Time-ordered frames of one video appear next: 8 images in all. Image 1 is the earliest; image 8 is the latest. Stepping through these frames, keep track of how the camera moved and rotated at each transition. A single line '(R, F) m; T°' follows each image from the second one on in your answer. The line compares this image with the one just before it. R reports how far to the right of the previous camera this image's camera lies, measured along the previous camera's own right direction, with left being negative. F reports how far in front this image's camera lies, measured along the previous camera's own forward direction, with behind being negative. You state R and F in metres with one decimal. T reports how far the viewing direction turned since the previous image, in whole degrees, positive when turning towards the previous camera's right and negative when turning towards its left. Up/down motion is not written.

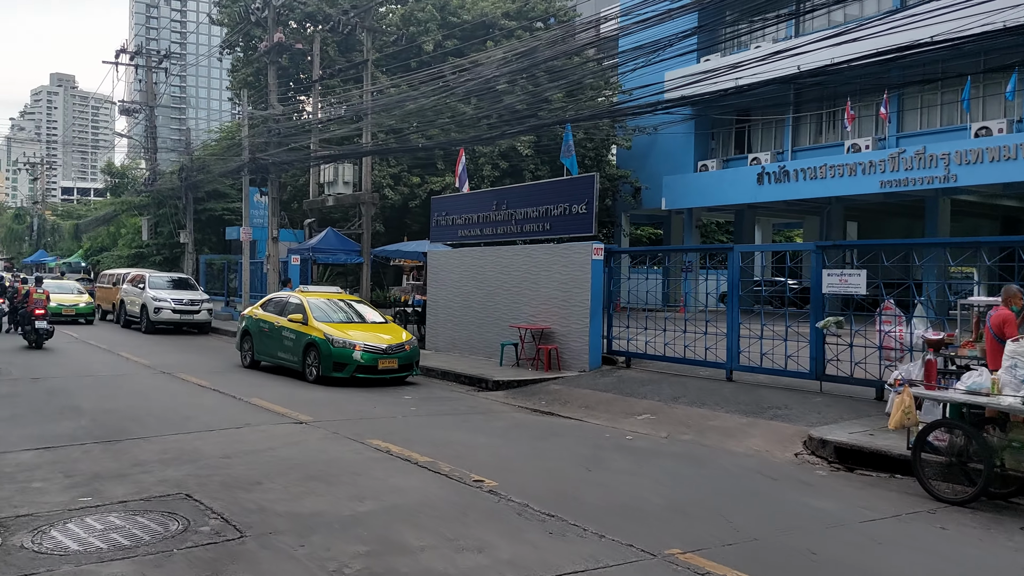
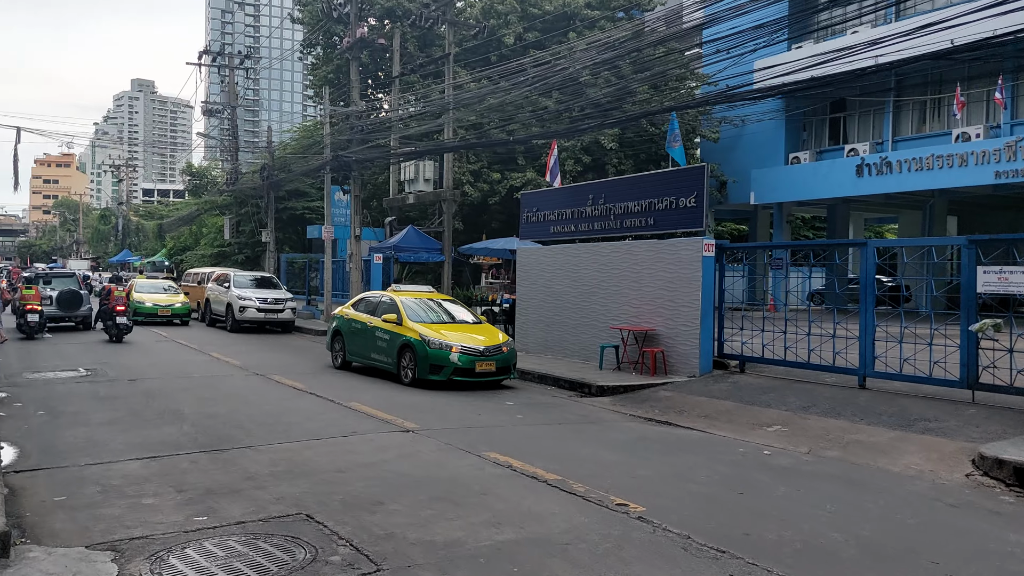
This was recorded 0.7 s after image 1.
(-0.6, +0.7) m; -4°
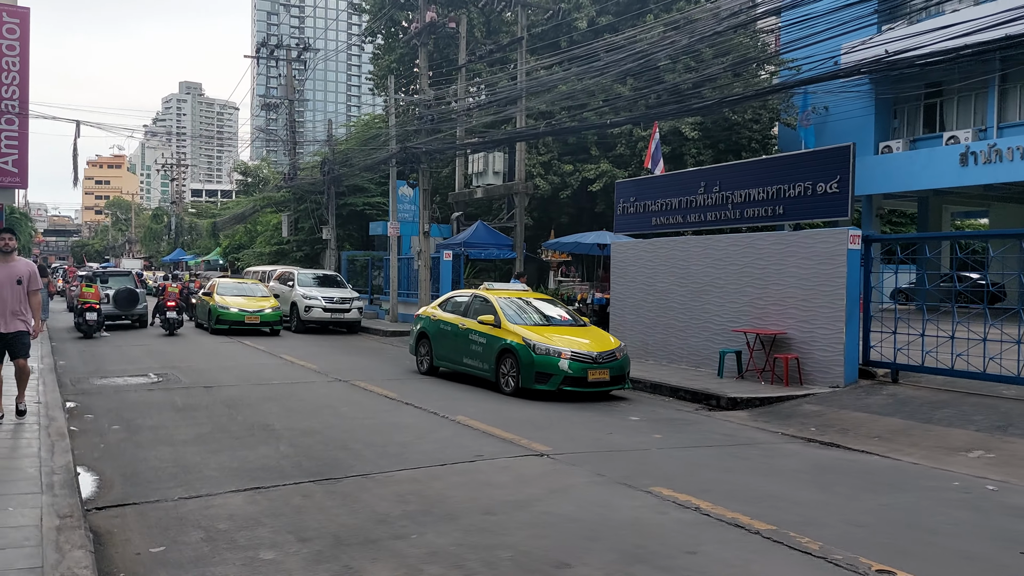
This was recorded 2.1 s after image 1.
(-1.0, +1.4) m; -3°
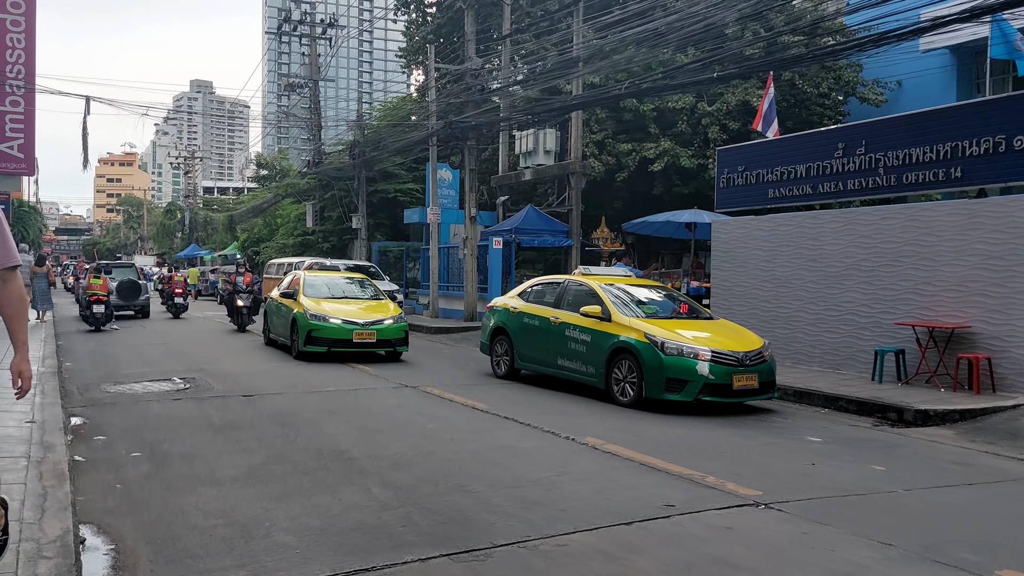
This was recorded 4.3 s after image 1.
(-1.2, +2.4) m; -1°
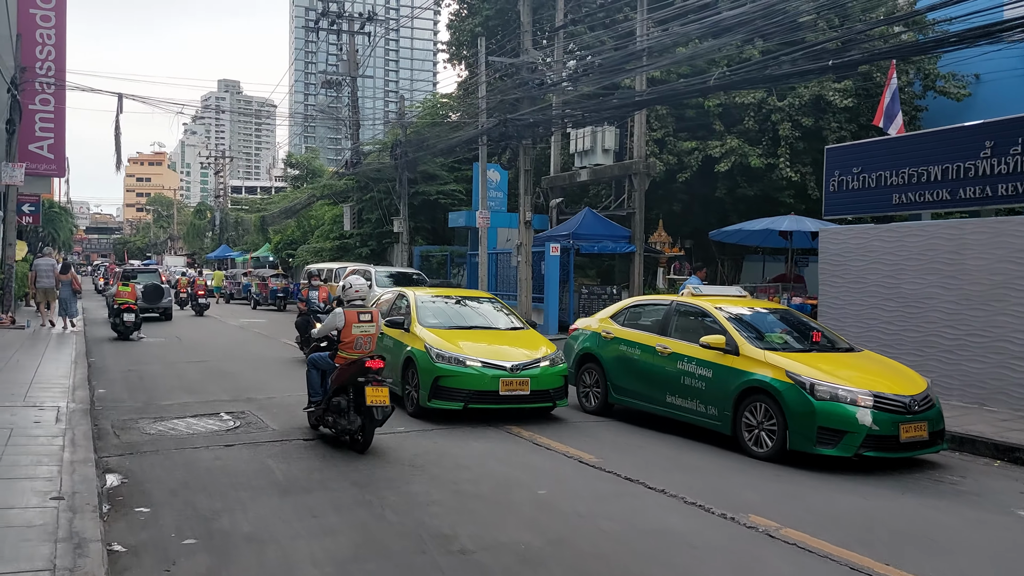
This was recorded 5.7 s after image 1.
(-0.8, +1.4) m; -2°
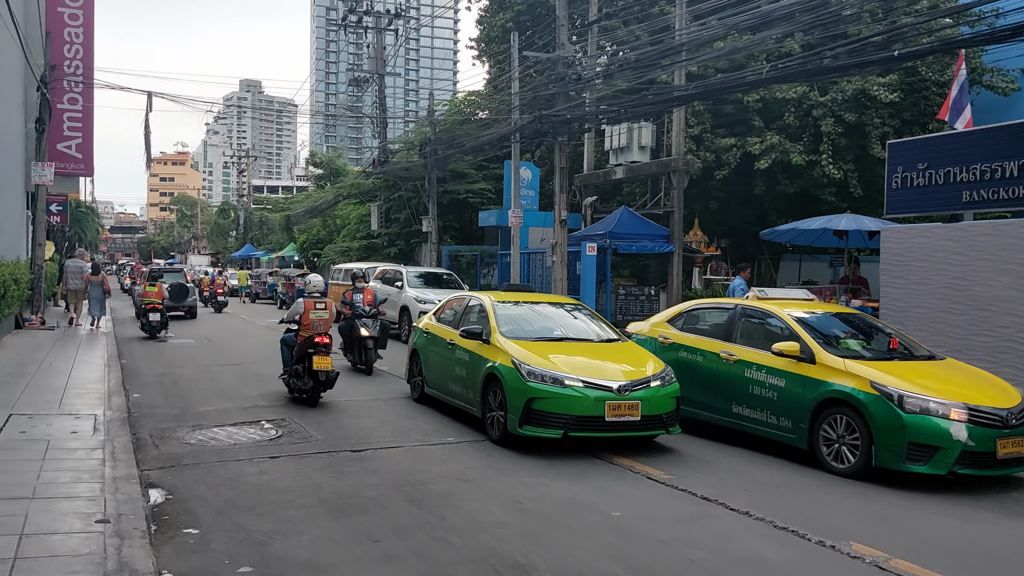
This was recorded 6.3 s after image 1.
(-0.4, +0.5) m; -1°
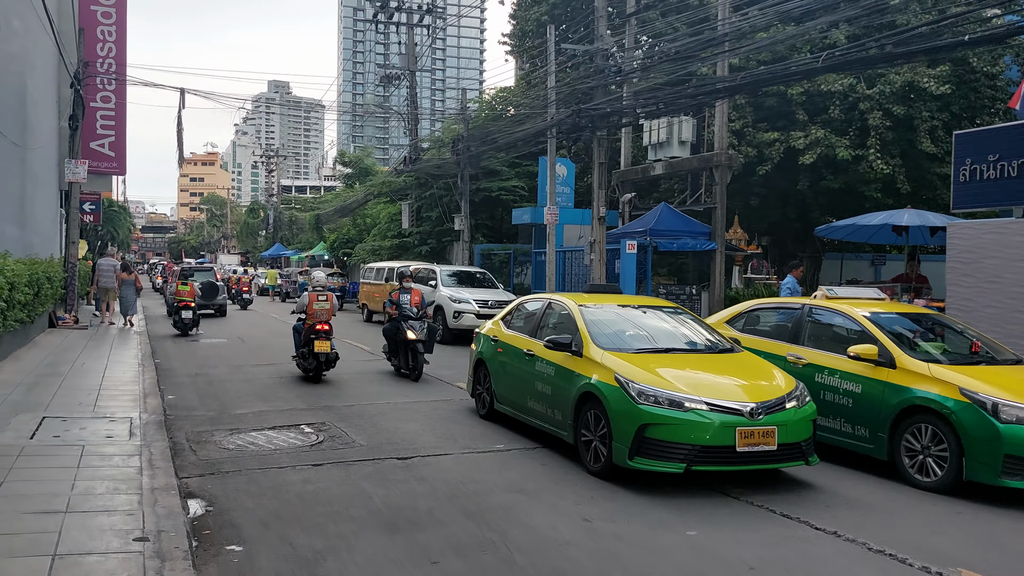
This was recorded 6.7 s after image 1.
(-0.3, +0.4) m; -2°
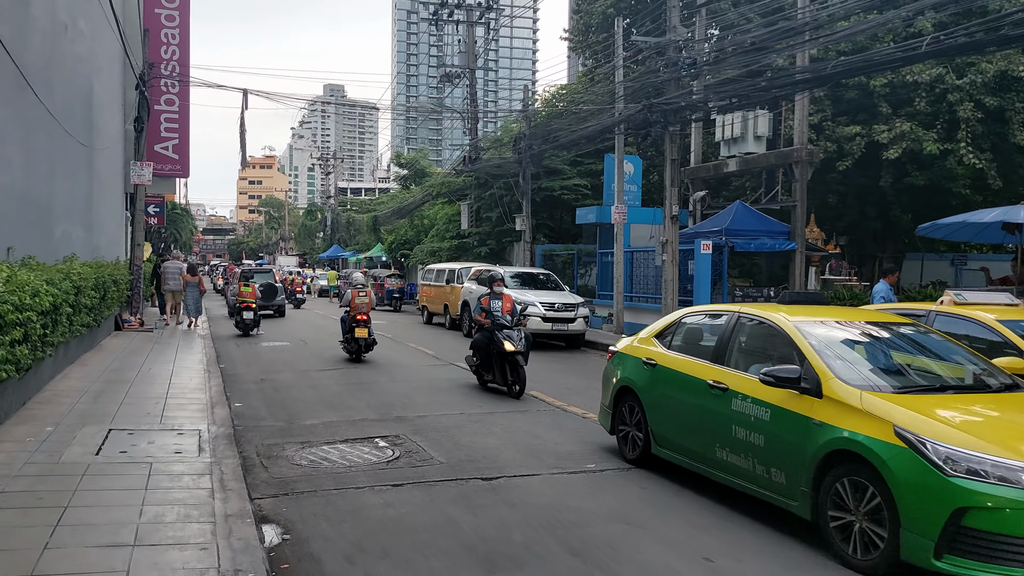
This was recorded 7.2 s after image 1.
(-0.3, +0.6) m; -4°
